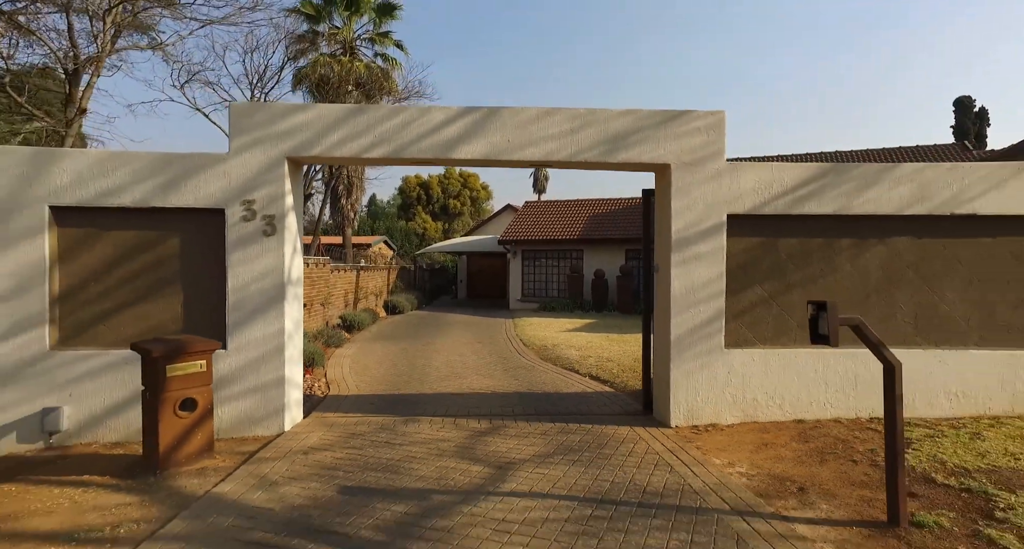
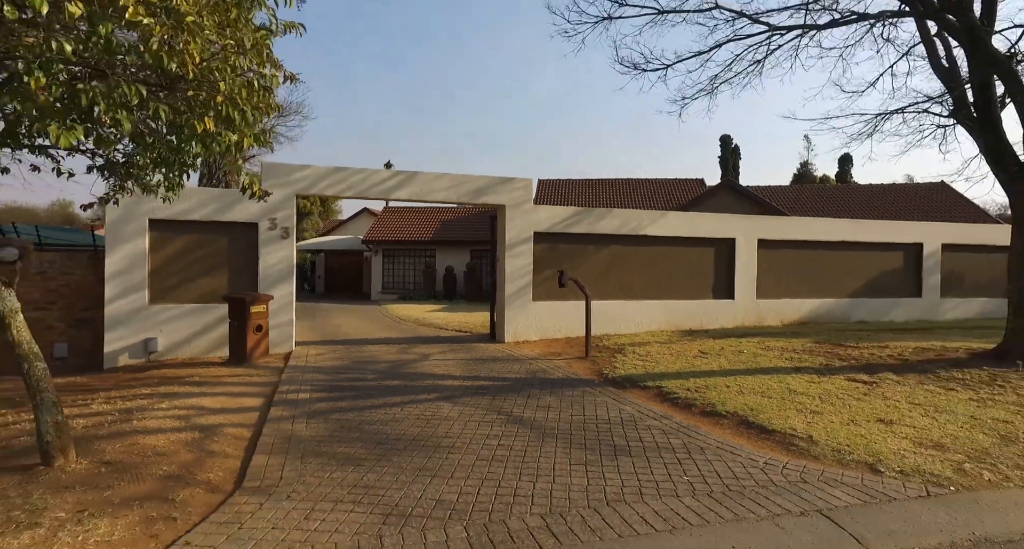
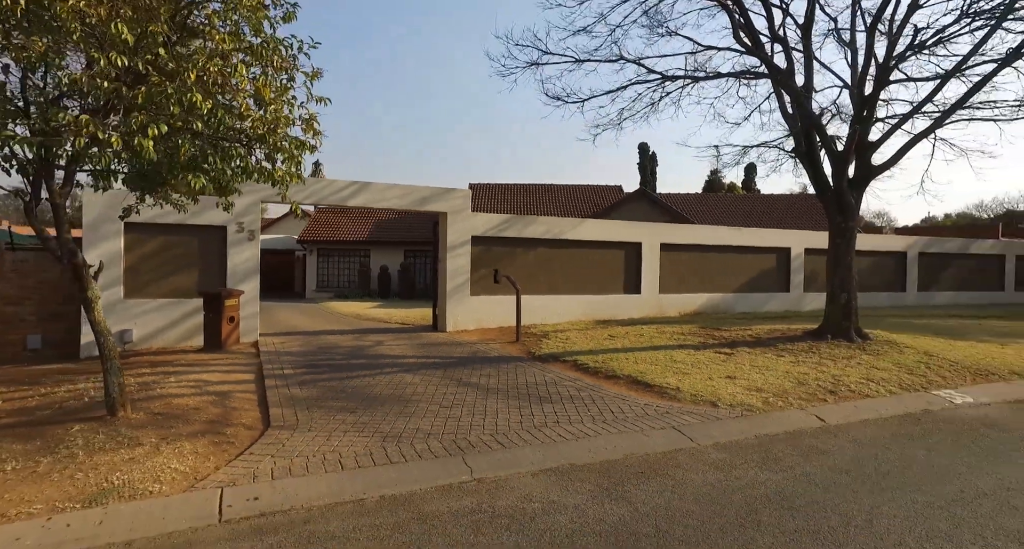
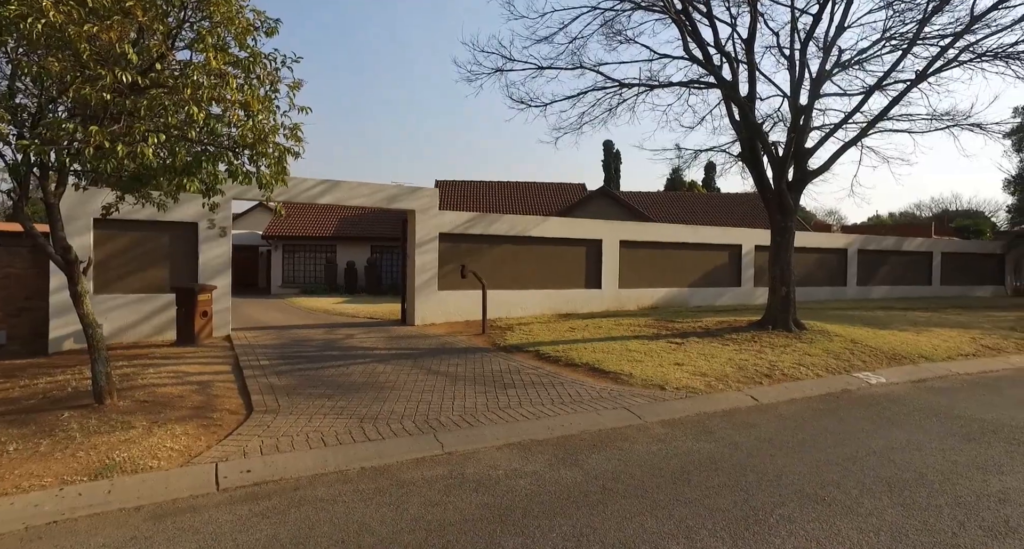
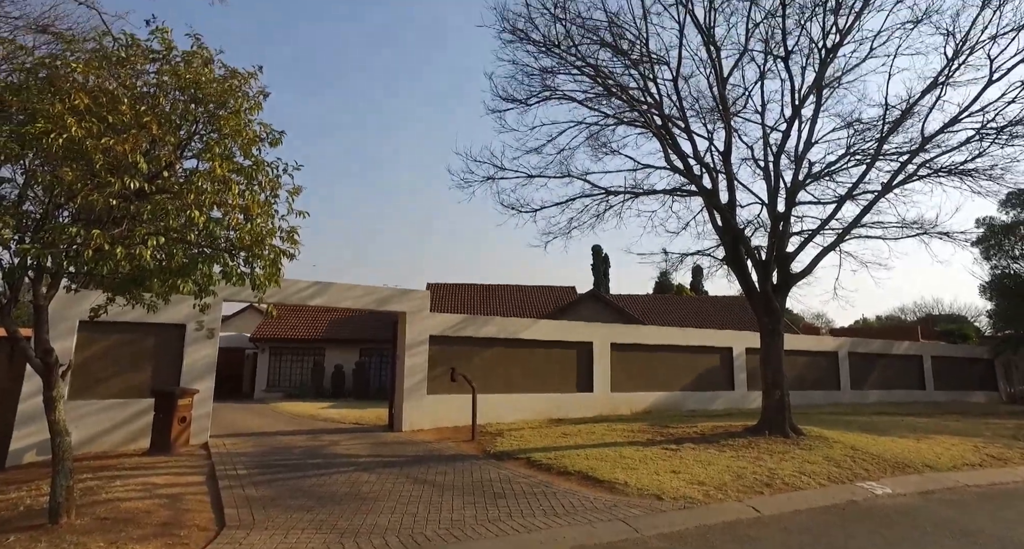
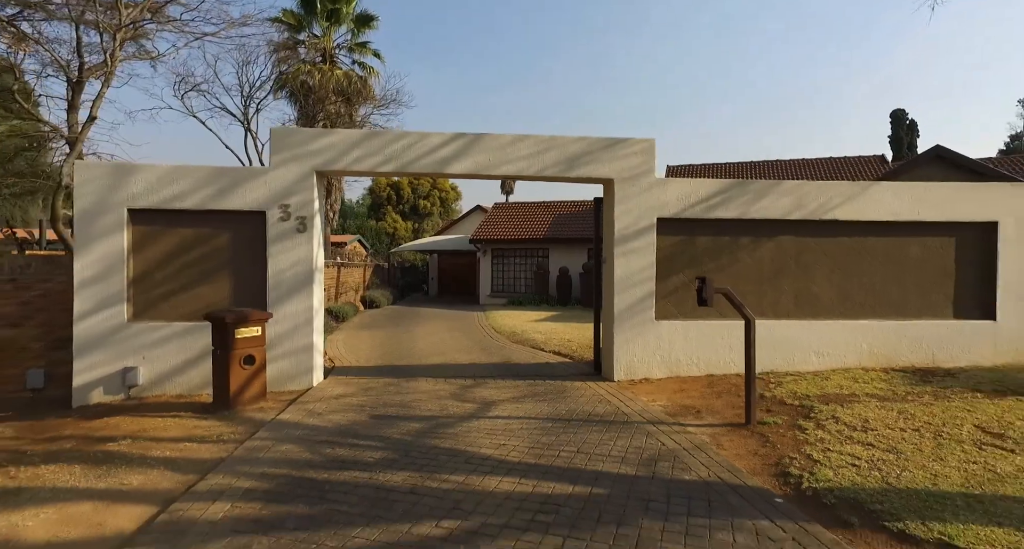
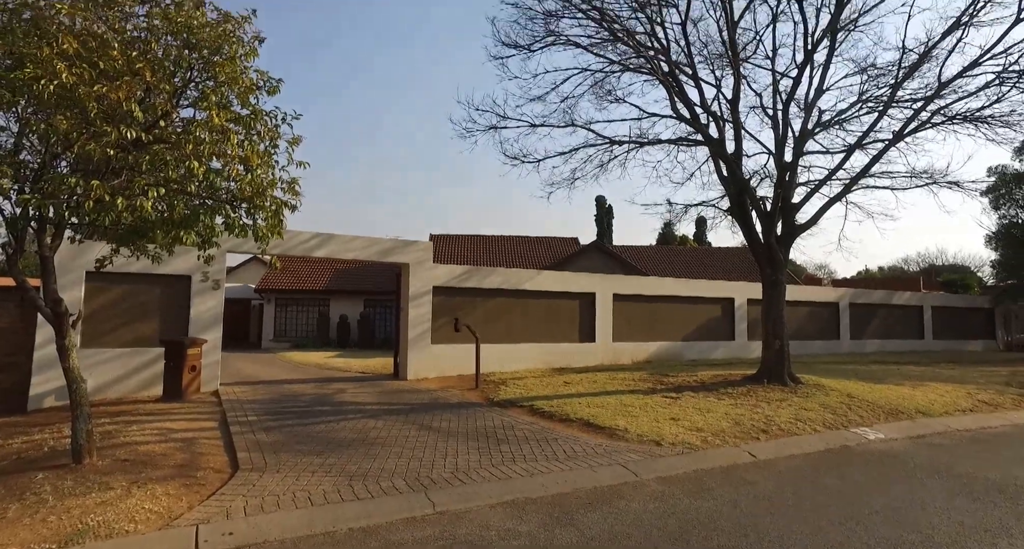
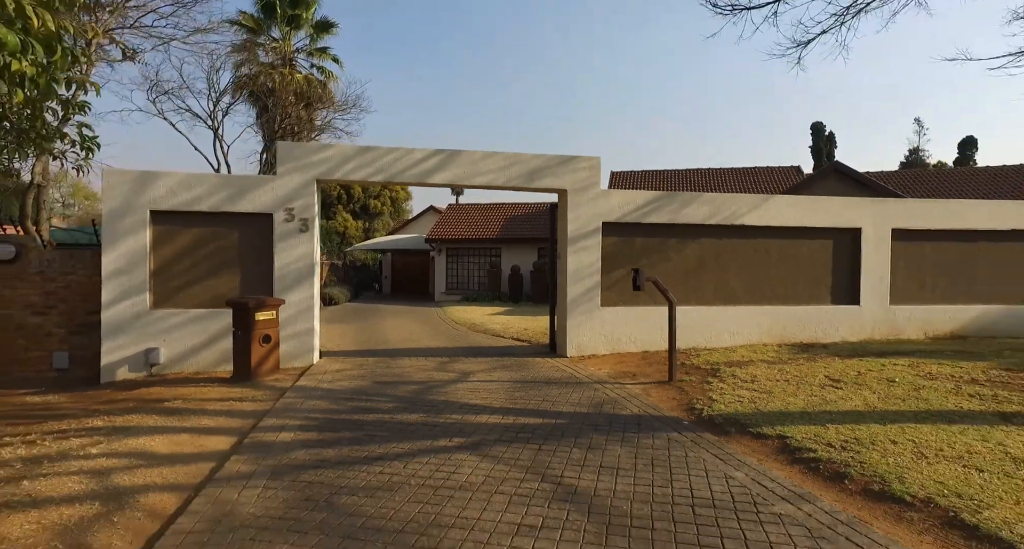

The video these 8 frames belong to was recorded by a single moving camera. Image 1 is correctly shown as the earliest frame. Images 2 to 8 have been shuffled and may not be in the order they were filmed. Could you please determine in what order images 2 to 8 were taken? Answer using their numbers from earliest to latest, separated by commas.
6, 8, 2, 3, 4, 7, 5
